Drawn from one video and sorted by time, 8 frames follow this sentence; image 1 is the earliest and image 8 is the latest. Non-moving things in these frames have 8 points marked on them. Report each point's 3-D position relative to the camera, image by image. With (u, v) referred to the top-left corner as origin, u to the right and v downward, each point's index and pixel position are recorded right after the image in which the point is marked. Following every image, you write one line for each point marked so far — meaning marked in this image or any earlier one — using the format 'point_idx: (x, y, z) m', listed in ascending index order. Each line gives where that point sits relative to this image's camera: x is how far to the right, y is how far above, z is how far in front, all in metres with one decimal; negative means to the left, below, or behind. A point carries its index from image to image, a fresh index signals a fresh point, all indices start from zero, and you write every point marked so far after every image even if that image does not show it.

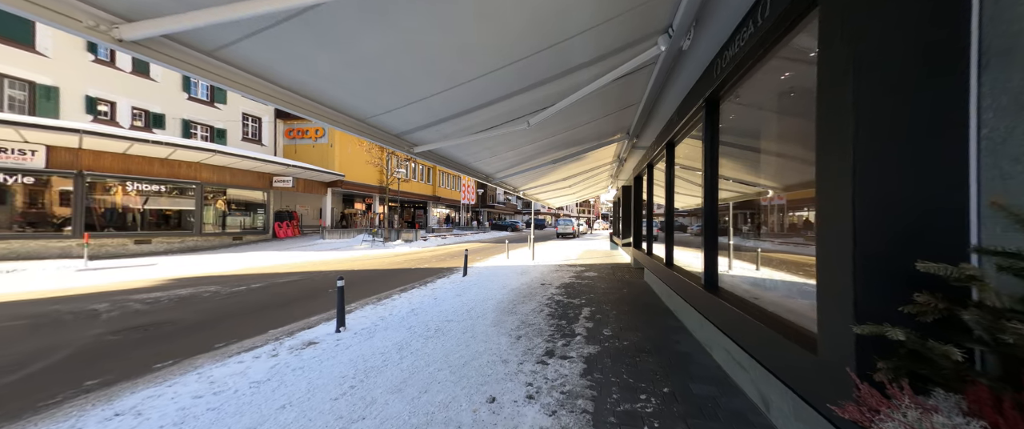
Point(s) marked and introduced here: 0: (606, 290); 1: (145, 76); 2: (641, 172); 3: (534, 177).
0: (+2.3, -1.8, +7.4) m
1: (-22.2, +8.4, +18.5) m
2: (+3.5, +1.2, +8.3) m
3: (+0.7, +1.1, +8.7) m
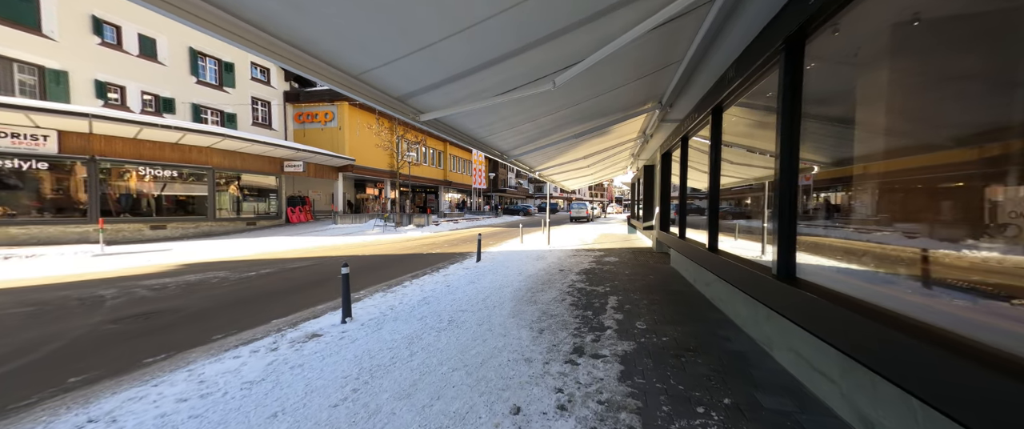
0: (+2.7, -1.4, +6.9) m
1: (-21.5, +9.3, +18.2) m
2: (+3.9, +1.6, +7.6) m
3: (+1.1, +1.6, +8.0) m
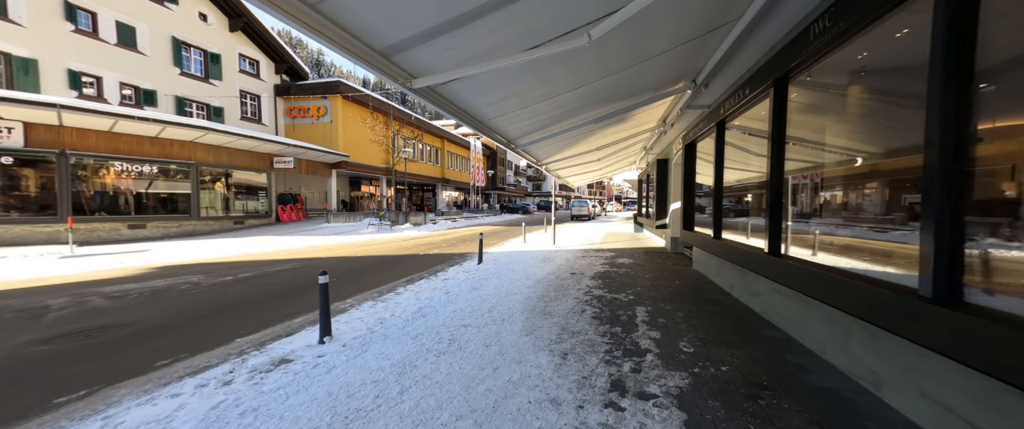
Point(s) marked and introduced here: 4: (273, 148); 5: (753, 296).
0: (+2.9, -1.3, +6.1) m
1: (-21.5, +9.4, +17.2) m
2: (+4.1, +1.7, +6.8) m
3: (+1.2, +1.7, +7.2) m
4: (-15.3, +4.2, +19.4) m
5: (+3.4, -1.2, +4.4) m
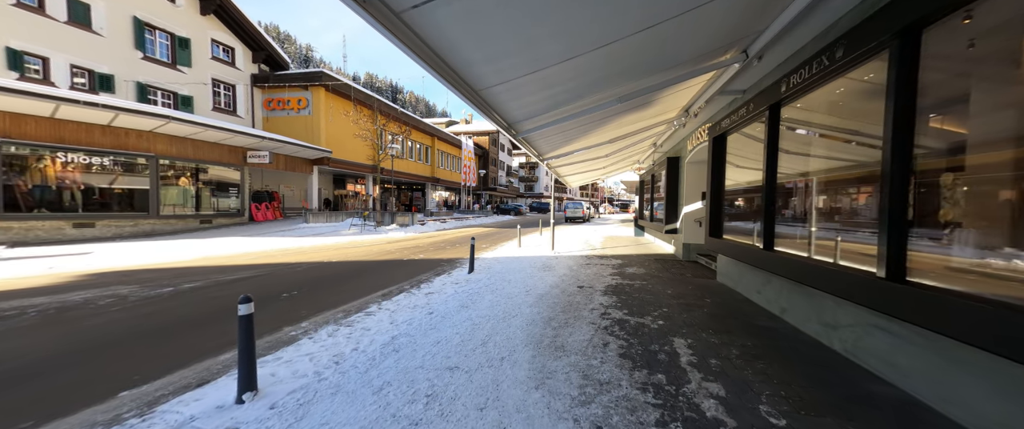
0: (+2.8, -1.4, +5.1) m
1: (-21.7, +9.5, +15.5) m
2: (+4.0, +1.6, +5.8) m
3: (+1.2, +1.6, +6.2) m
4: (-15.7, +4.3, +17.9) m
5: (+3.5, -1.2, +3.4) m
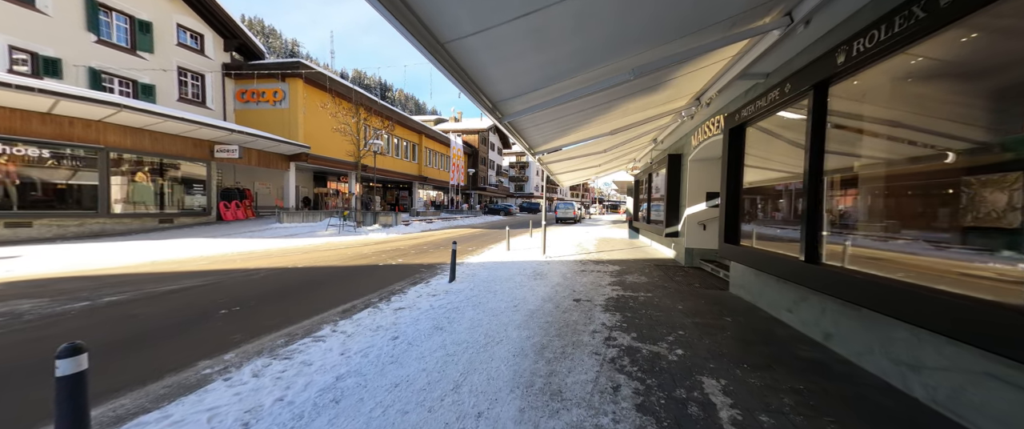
0: (+2.6, -1.5, +4.3) m
1: (-22.2, +9.6, +14.0) m
2: (+3.8, +1.6, +5.1) m
3: (+1.0, +1.6, +5.4) m
4: (-16.2, +4.3, +16.5) m
5: (+3.3, -1.3, +2.6) m
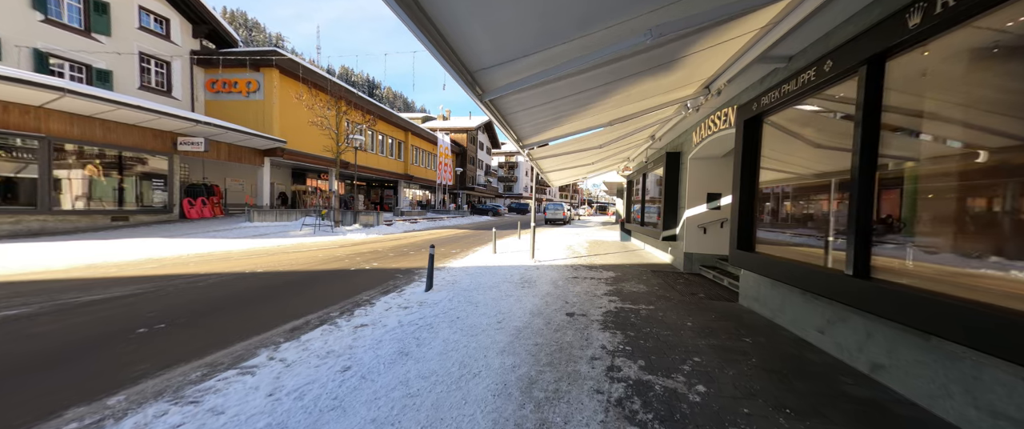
0: (+2.4, -1.5, +3.7) m
1: (-22.6, +9.8, +12.5) m
2: (+3.6, +1.5, +4.5) m
3: (+0.7, +1.6, +4.7) m
4: (-16.8, +4.5, +15.2) m
5: (+3.2, -1.3, +2.0) m
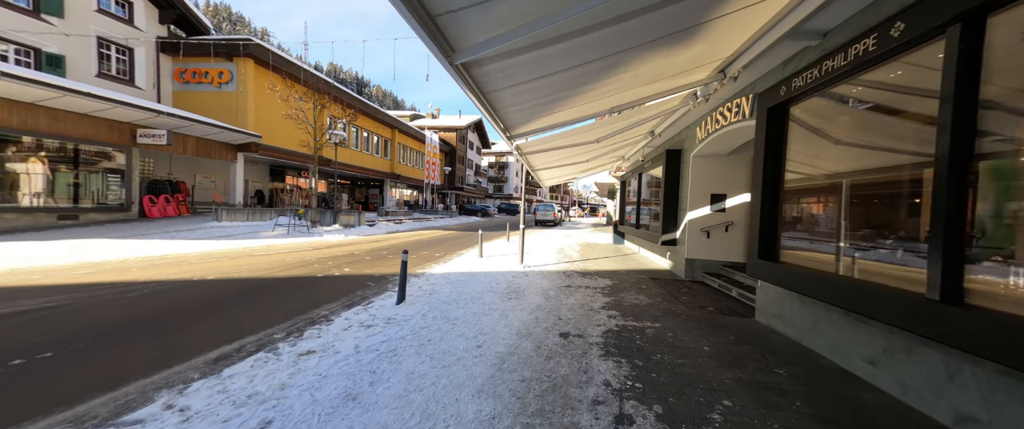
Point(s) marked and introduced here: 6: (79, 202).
0: (+2.2, -1.5, +3.0) m
1: (-23.0, +9.9, +11.0) m
2: (+3.4, +1.5, +3.9) m
3: (+0.6, +1.5, +3.9) m
4: (-17.3, +4.5, +13.9) m
5: (+3.0, -1.4, +1.4) m
6: (-19.4, +0.6, +13.3) m
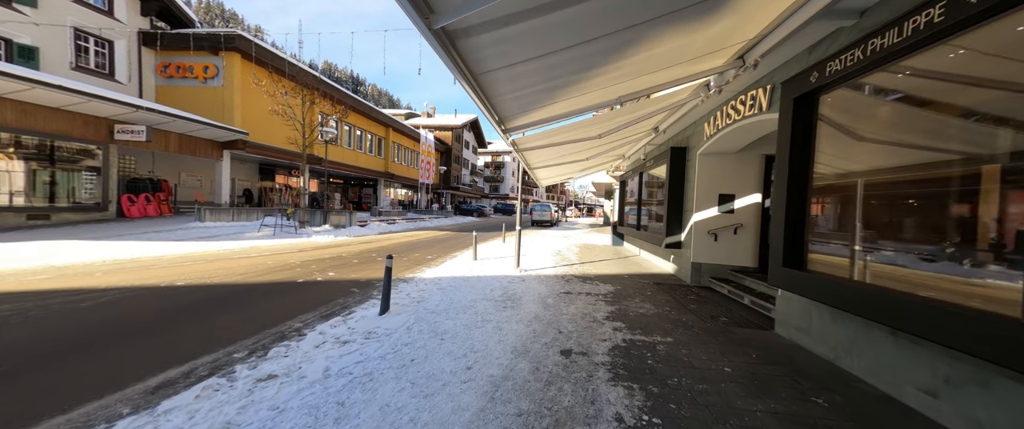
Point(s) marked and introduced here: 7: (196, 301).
0: (+2.2, -1.5, +2.6) m
1: (-23.1, +9.9, +10.3) m
2: (+3.4, +1.4, +3.5) m
3: (+0.5, +1.5, +3.5) m
4: (-17.5, +4.5, +13.3) m
5: (+3.0, -1.4, +0.9) m
6: (-19.6, +0.6, +12.6) m
7: (-5.6, -1.6, +5.4) m
